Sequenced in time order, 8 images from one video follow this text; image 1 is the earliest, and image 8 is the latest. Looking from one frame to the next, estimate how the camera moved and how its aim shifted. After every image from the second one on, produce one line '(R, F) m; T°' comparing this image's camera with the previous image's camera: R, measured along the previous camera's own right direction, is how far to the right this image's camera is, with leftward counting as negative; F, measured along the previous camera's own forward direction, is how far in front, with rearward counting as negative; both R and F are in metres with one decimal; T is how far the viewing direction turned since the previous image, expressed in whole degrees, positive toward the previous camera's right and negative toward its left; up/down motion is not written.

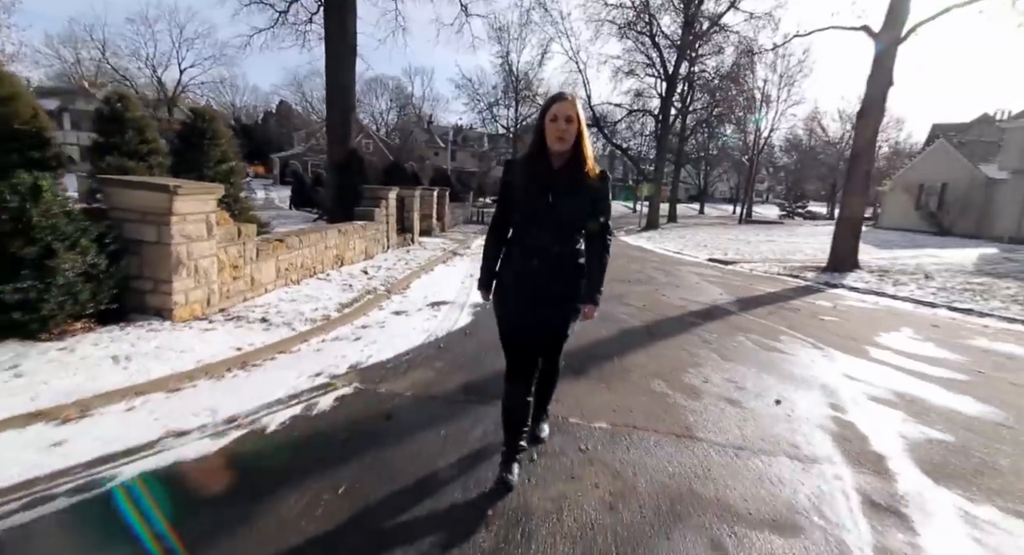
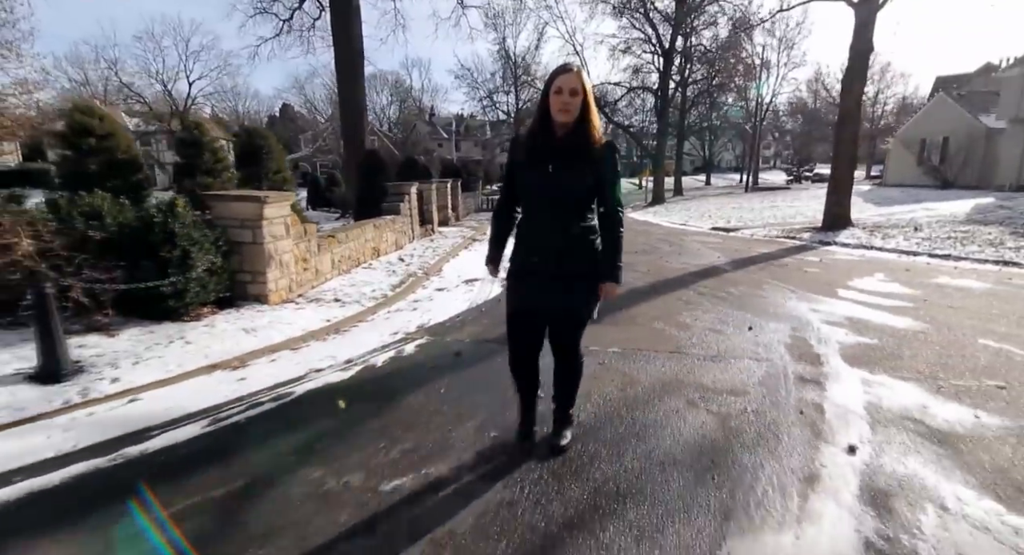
(-0.2, -1.1) m; -1°
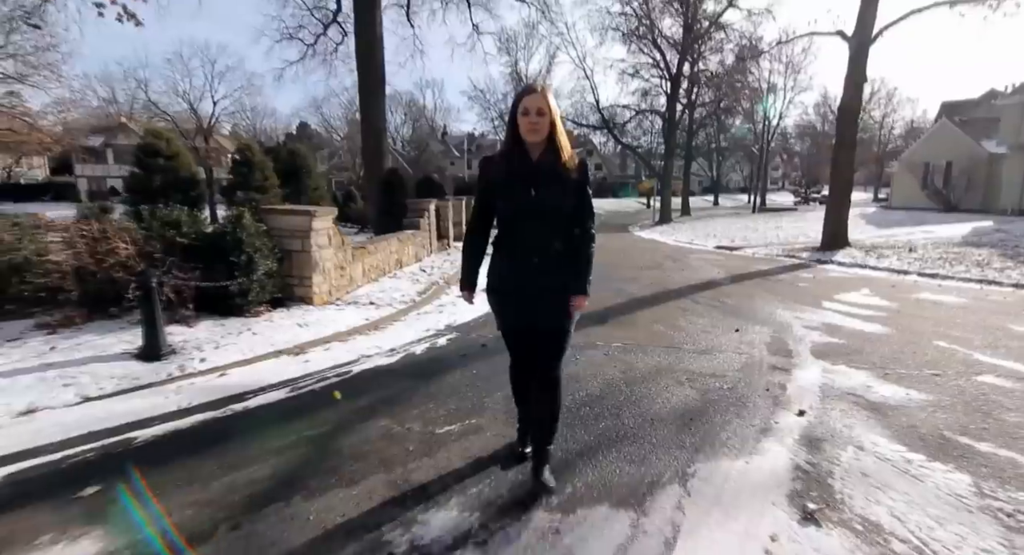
(-0.1, -0.7) m; -1°
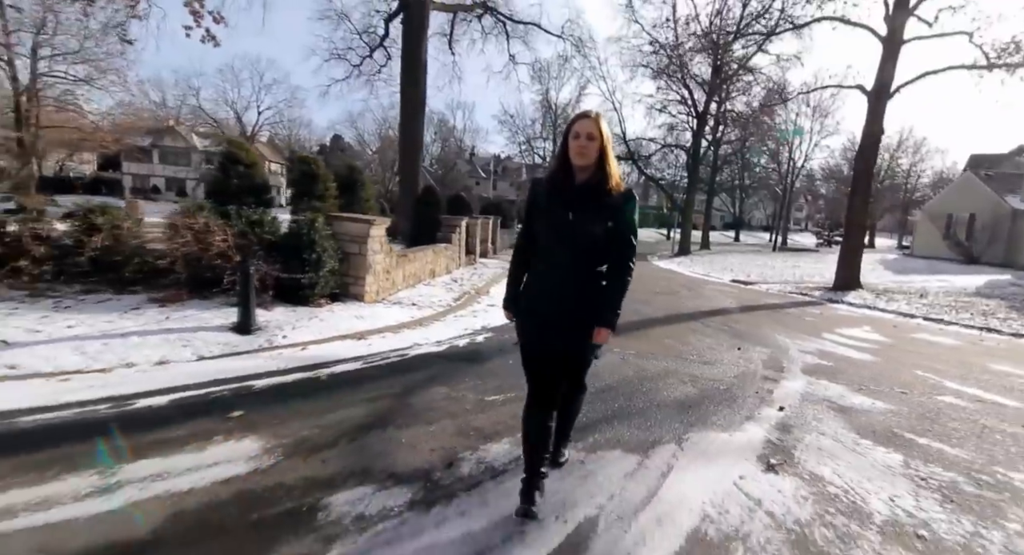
(-0.2, -0.8) m; -2°
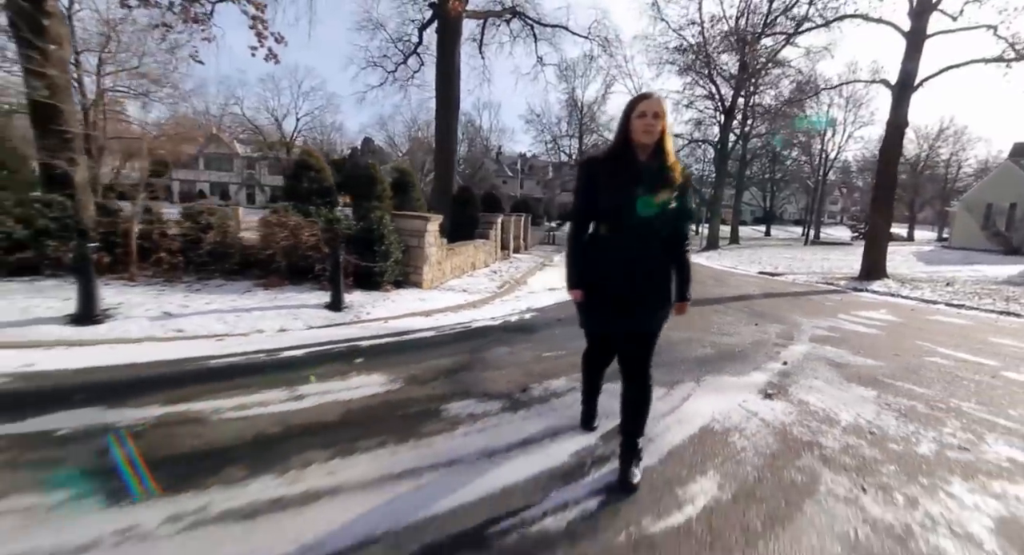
(-0.2, -1.0) m; -3°
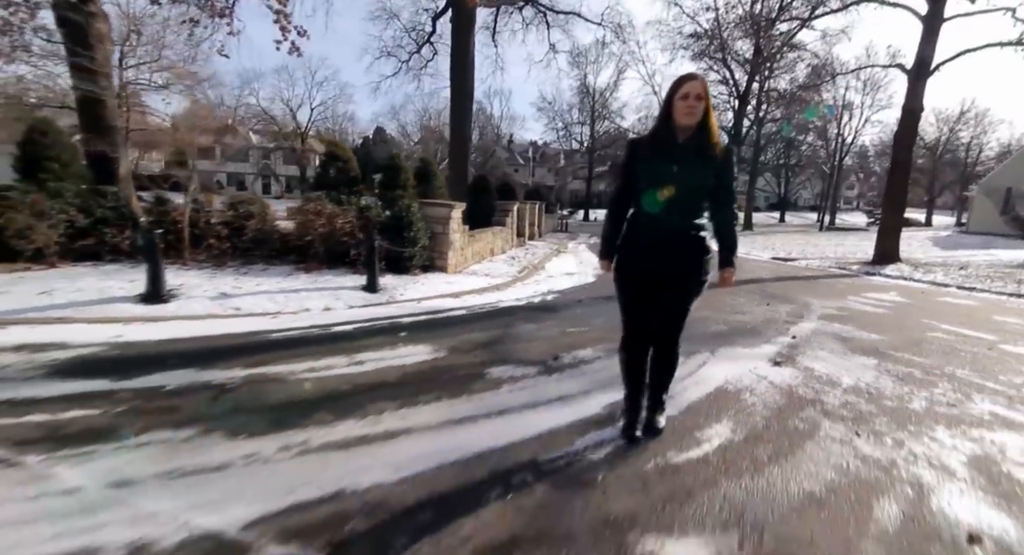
(-0.2, -0.4) m; -1°
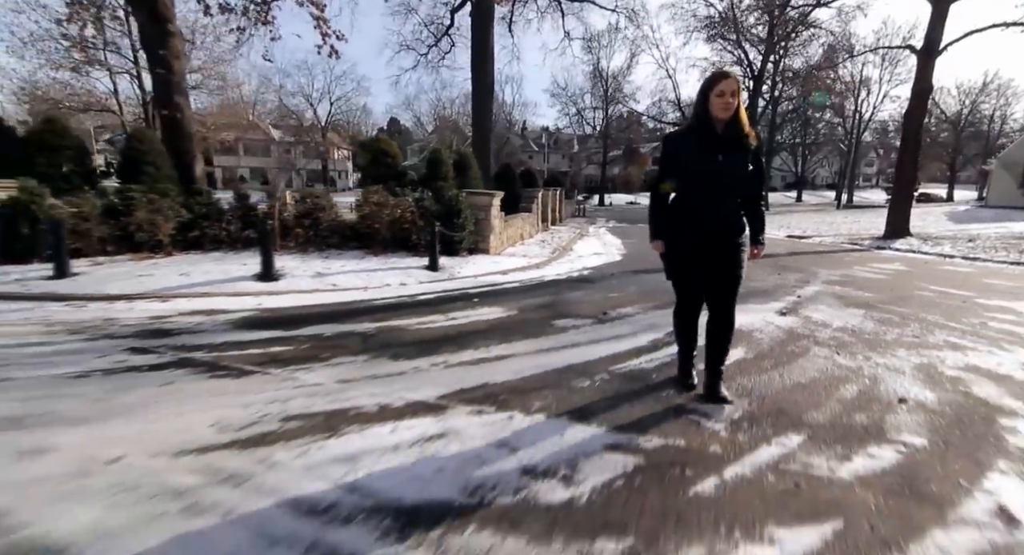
(-0.5, -1.1) m; -2°
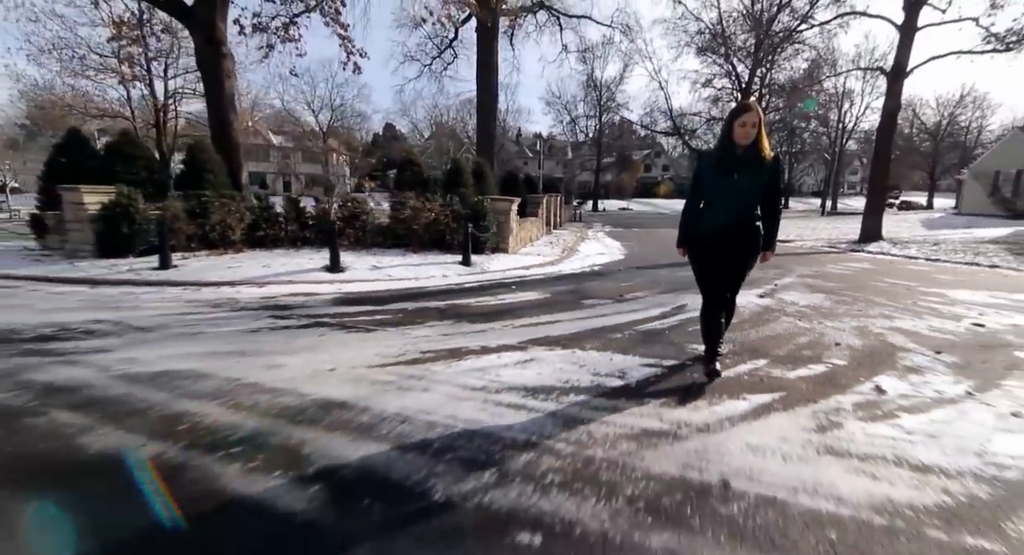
(-0.6, -1.3) m; +1°
